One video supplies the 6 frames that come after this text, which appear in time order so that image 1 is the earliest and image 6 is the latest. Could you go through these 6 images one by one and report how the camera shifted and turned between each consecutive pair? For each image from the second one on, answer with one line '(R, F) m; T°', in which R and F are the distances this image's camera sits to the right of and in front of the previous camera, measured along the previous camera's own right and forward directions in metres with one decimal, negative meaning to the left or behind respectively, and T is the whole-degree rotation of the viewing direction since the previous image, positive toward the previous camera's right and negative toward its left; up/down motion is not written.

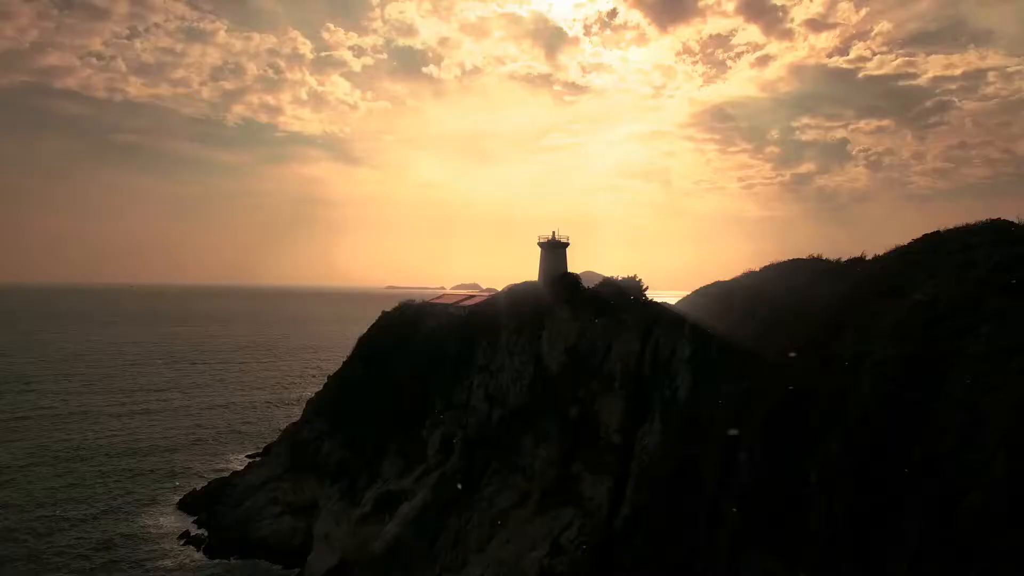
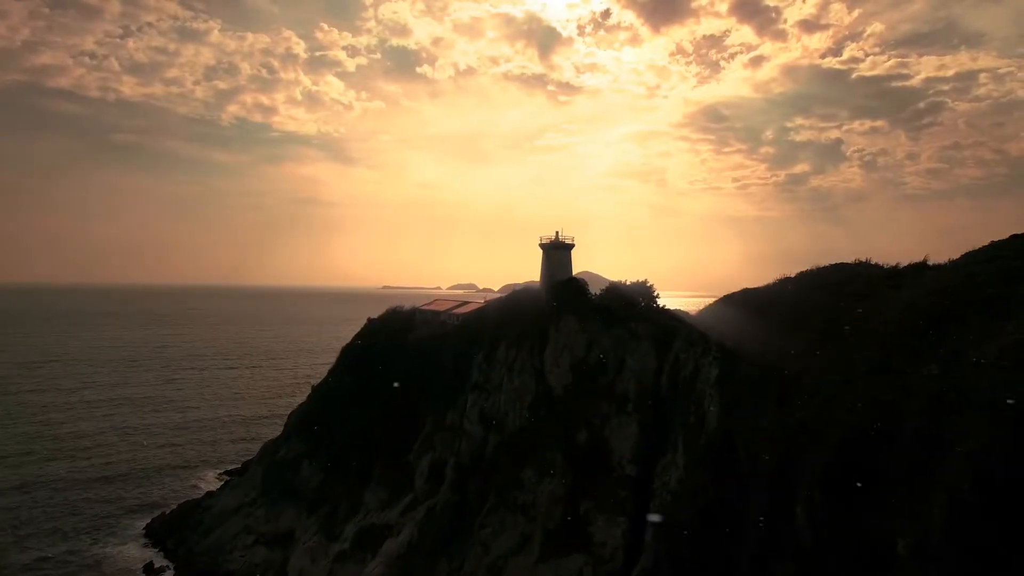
(-0.2, +4.3) m; 0°
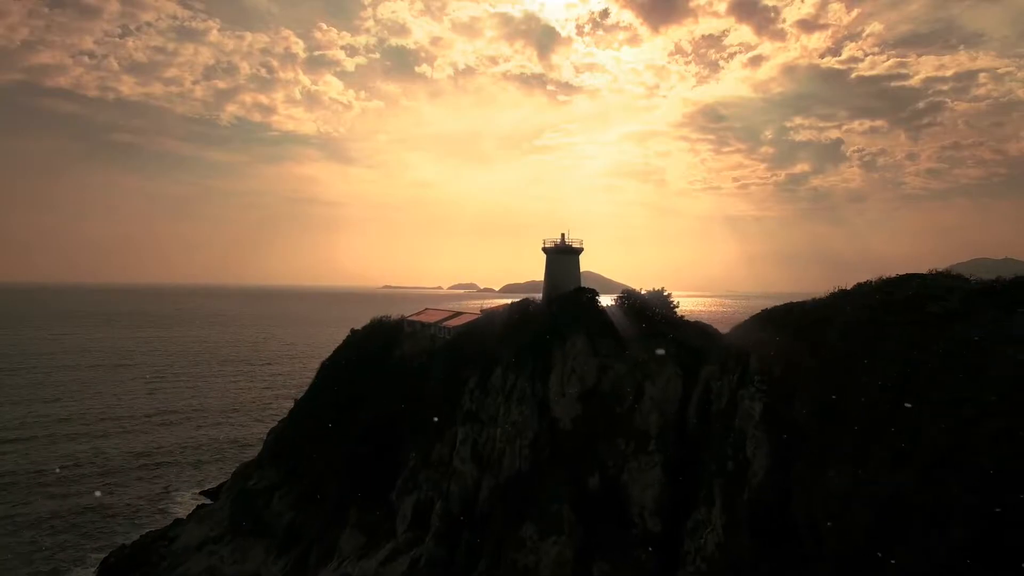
(+0.1, +4.9) m; 0°
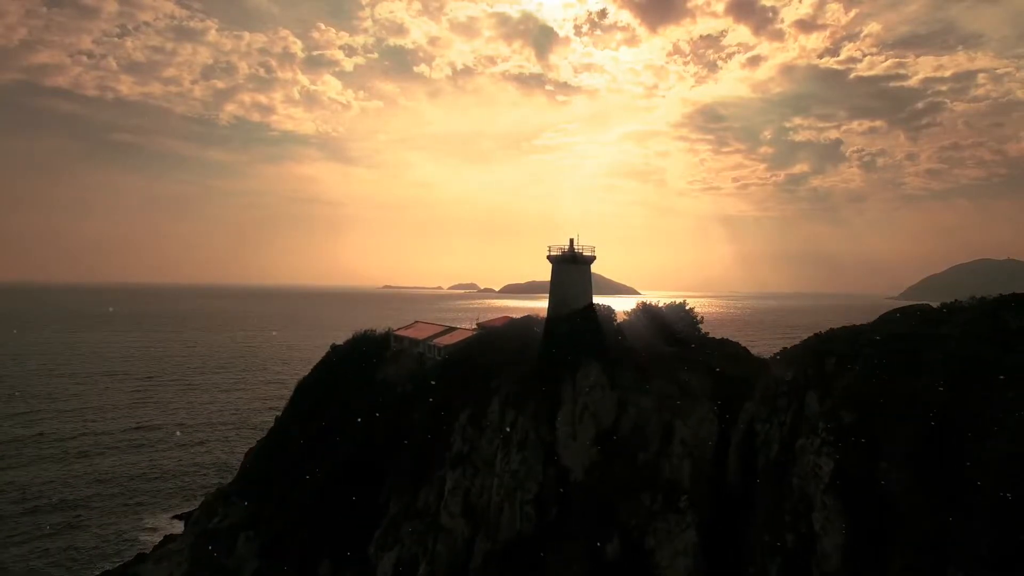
(0.0, +4.6) m; 0°
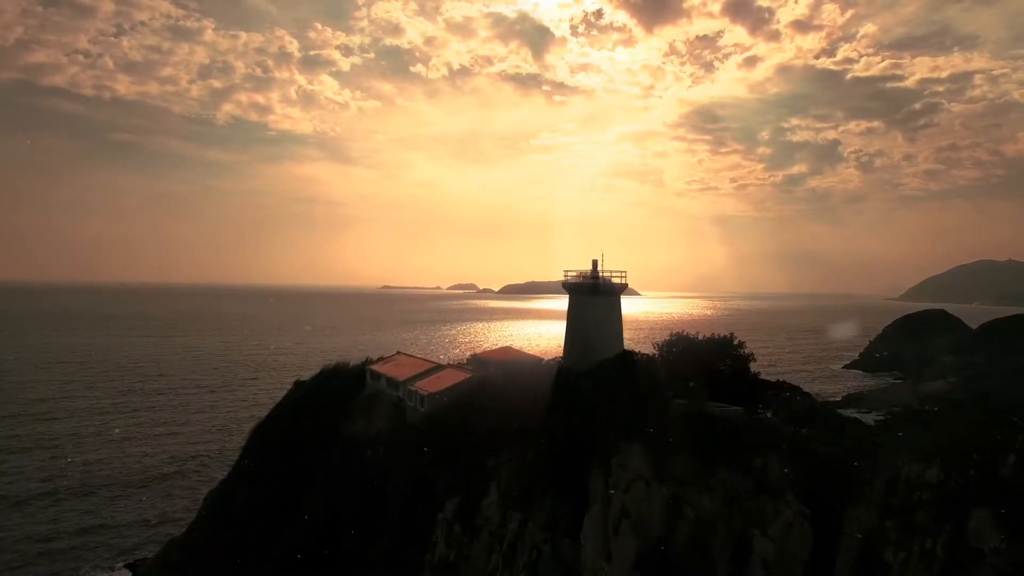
(-1.2, +4.1) m; 0°
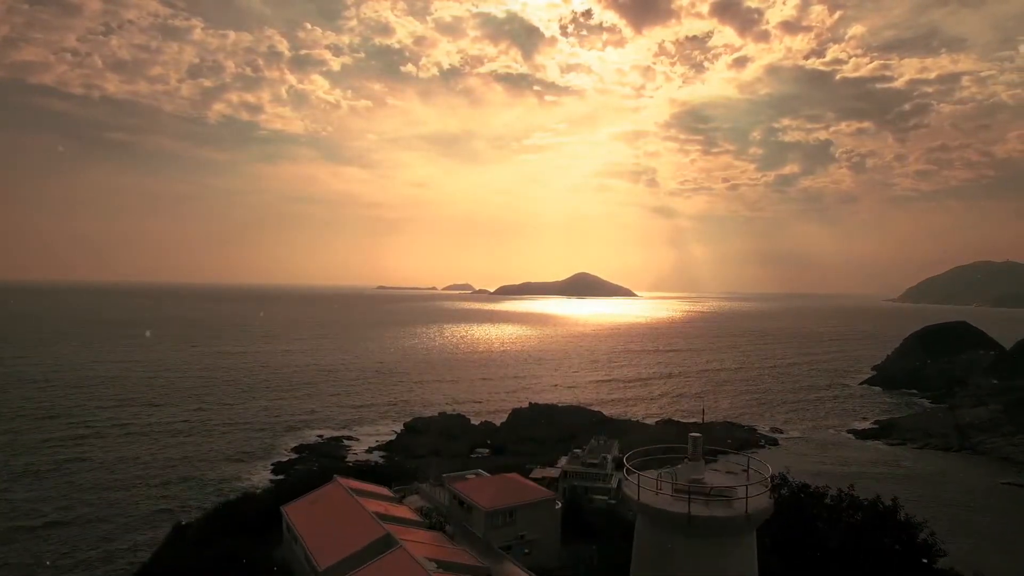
(-6.7, +4.6) m; +1°
